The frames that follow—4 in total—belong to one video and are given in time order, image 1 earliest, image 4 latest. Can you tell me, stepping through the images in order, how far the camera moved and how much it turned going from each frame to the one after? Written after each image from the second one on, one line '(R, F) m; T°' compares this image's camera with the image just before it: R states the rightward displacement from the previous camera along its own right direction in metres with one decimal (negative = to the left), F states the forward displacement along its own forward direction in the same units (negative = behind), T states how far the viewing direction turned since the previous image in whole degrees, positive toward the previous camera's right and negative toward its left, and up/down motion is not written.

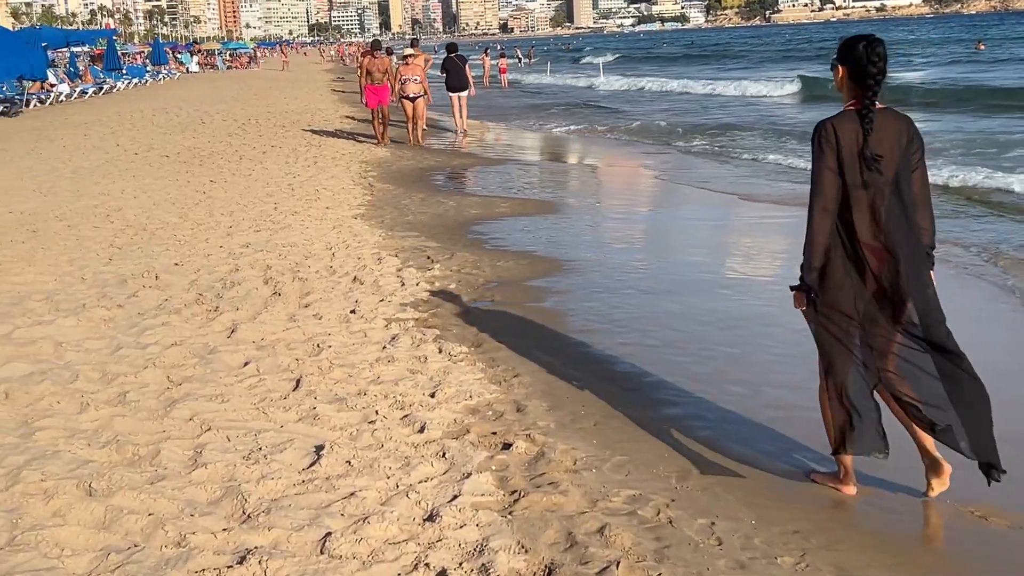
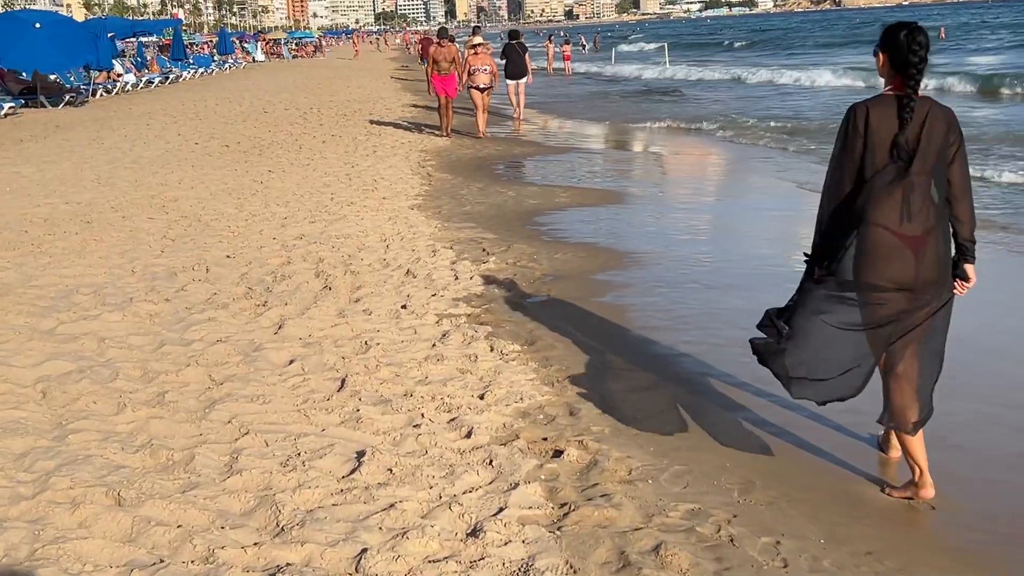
(0.0, +0.2) m; -3°
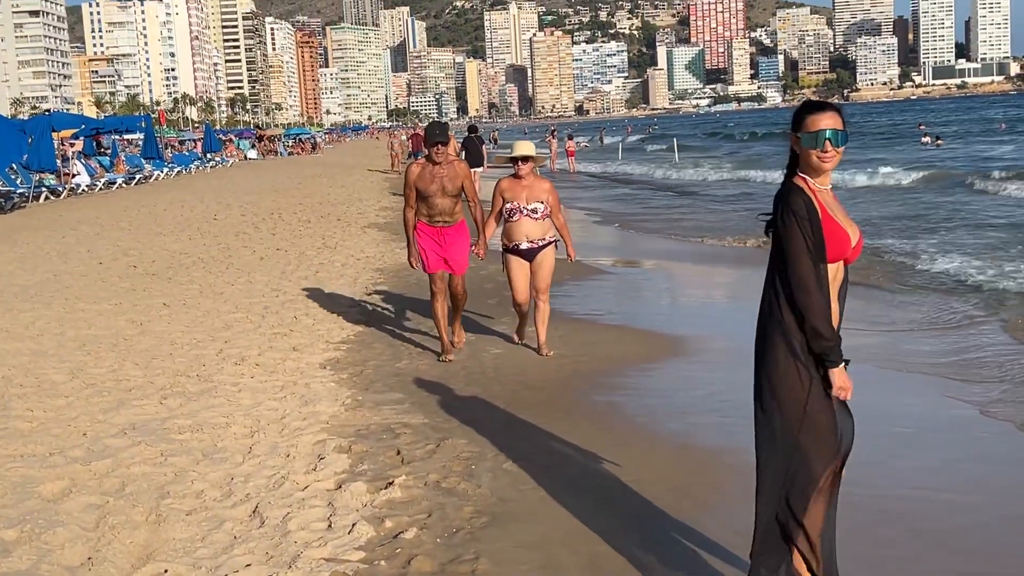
(+0.3, +2.5) m; -1°
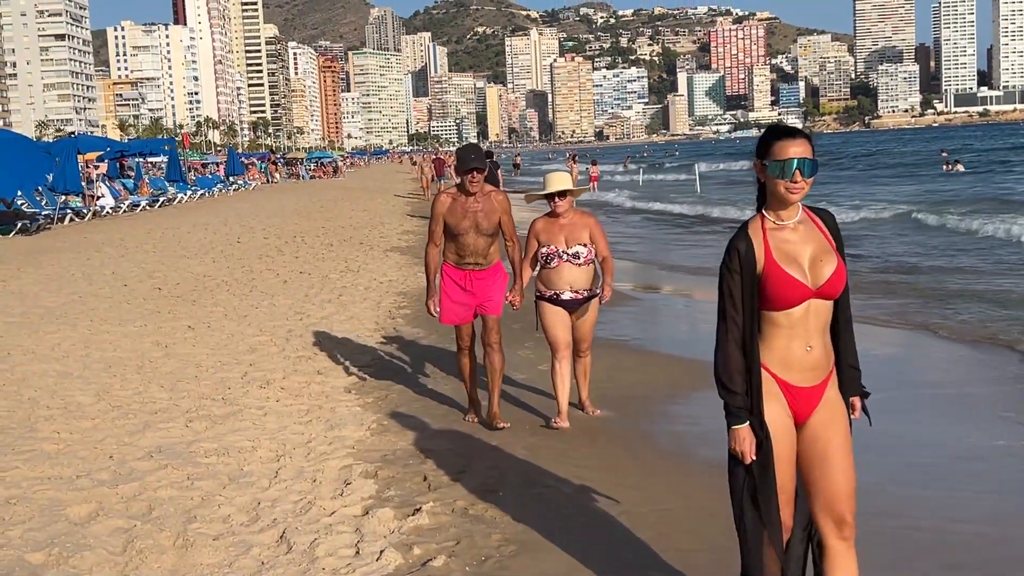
(0.0, 0.0) m; -1°
